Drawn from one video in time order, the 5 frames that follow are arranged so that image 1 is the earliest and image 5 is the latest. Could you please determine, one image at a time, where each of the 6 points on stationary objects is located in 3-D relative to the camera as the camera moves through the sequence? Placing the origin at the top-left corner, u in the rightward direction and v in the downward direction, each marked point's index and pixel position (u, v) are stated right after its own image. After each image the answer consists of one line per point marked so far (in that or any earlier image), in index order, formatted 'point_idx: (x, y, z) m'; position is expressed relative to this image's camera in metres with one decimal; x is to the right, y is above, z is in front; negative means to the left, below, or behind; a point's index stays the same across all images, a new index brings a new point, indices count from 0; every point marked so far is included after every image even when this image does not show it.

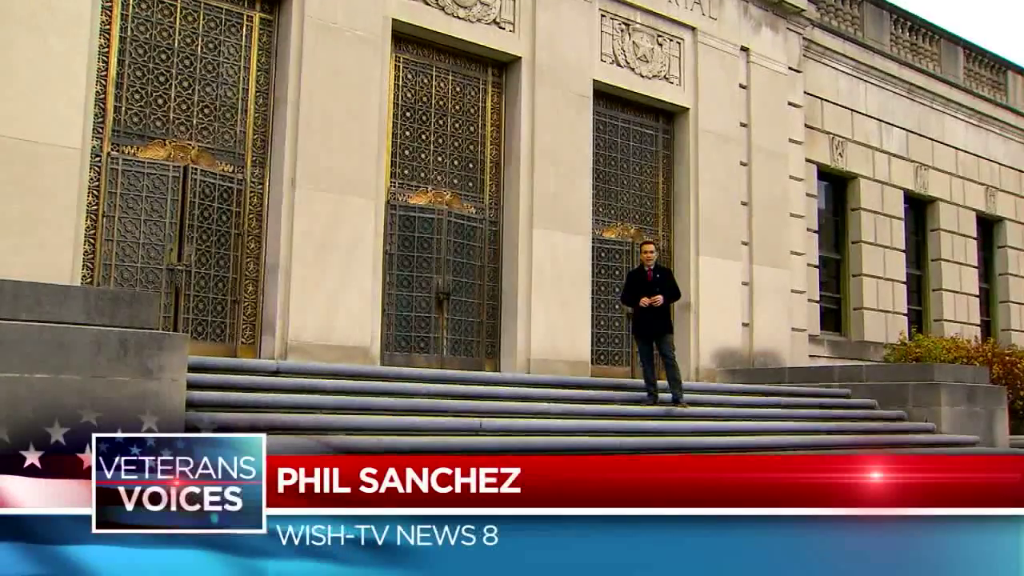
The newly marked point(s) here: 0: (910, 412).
0: (+5.6, -1.7, +14.3) m
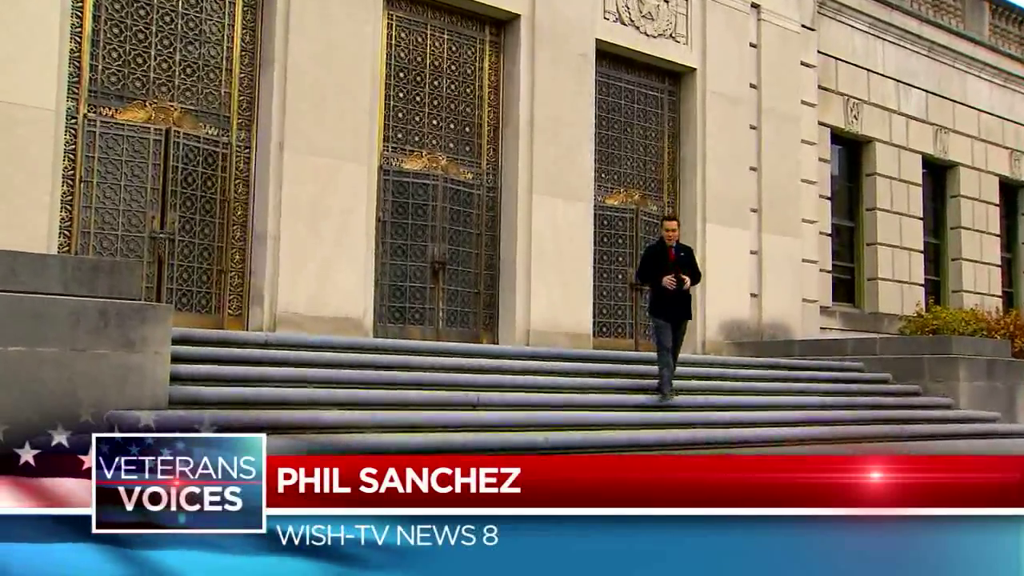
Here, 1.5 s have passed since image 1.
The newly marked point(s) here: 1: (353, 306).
0: (+5.5, -1.3, +13.8) m
1: (-1.9, -0.2, +12.5) m
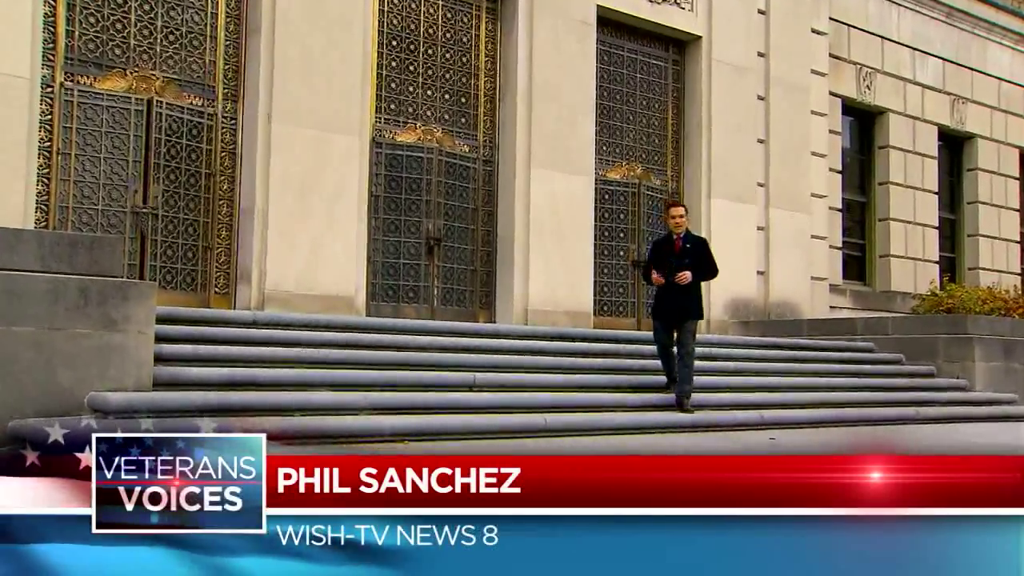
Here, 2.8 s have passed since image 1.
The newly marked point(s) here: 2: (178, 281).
0: (+5.5, -1.0, +13.4) m
1: (-1.9, +0.1, +12.0) m
2: (-3.6, +0.1, +11.2) m
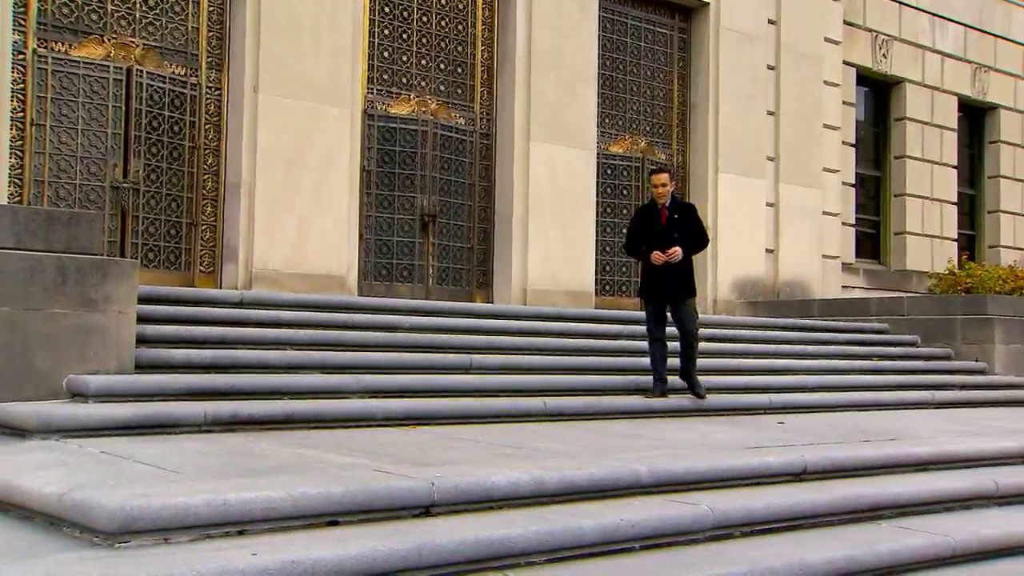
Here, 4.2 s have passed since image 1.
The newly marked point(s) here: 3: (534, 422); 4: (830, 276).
0: (+5.5, -0.7, +13.0) m
1: (-2.0, +0.3, +11.5) m
2: (-3.6, +0.3, +10.7) m
3: (+0.2, -1.1, +8.3) m
4: (+5.0, +0.2, +16.6) m
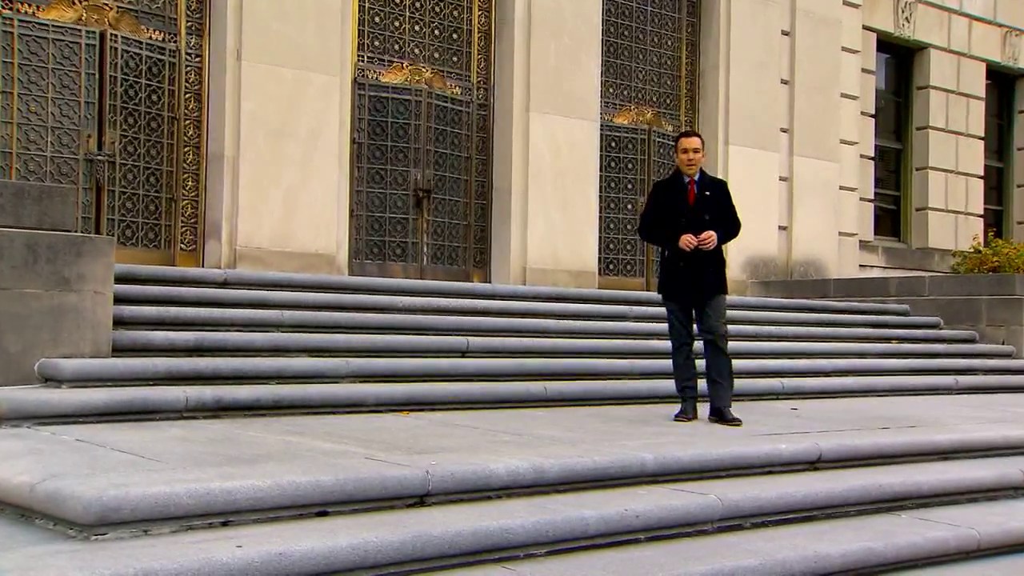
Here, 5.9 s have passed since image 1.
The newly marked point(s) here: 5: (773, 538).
0: (+5.5, -0.5, +12.4) m
1: (-2.0, +0.5, +10.9) m
2: (-3.6, +0.5, +10.1) m
3: (+0.2, -0.9, +7.7) m
4: (+5.0, +0.5, +16.0) m
5: (+1.2, -1.2, +5.0) m
